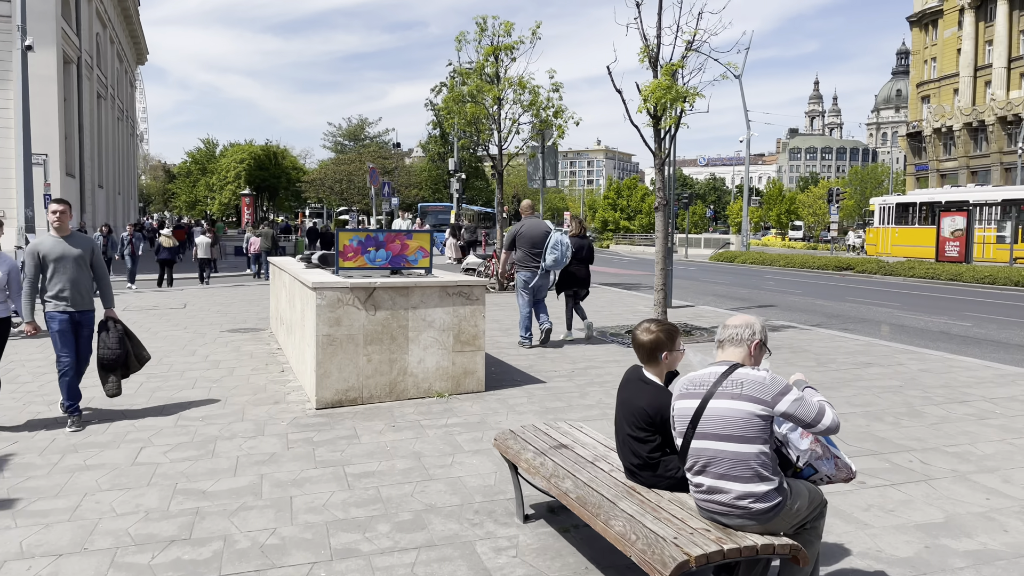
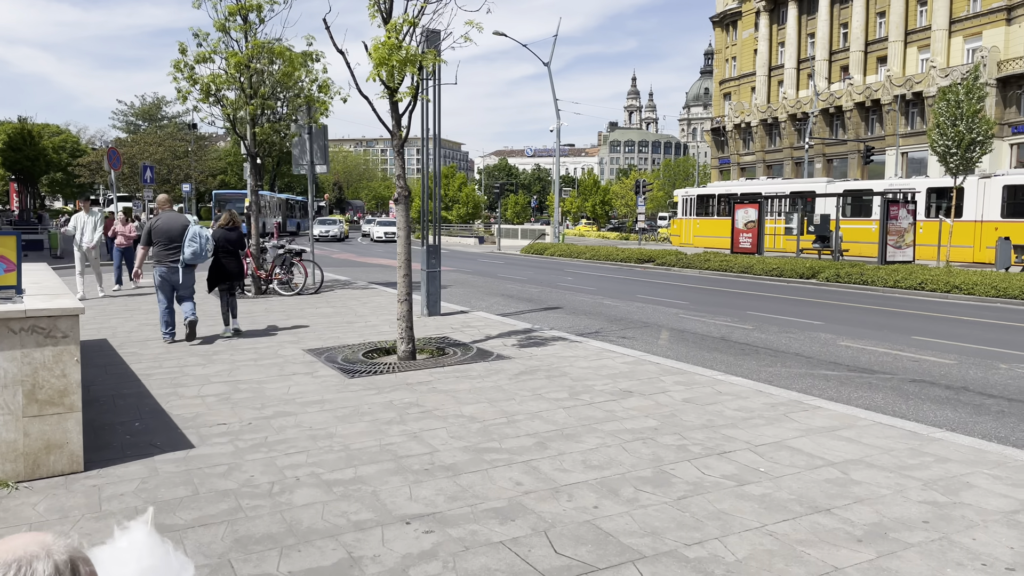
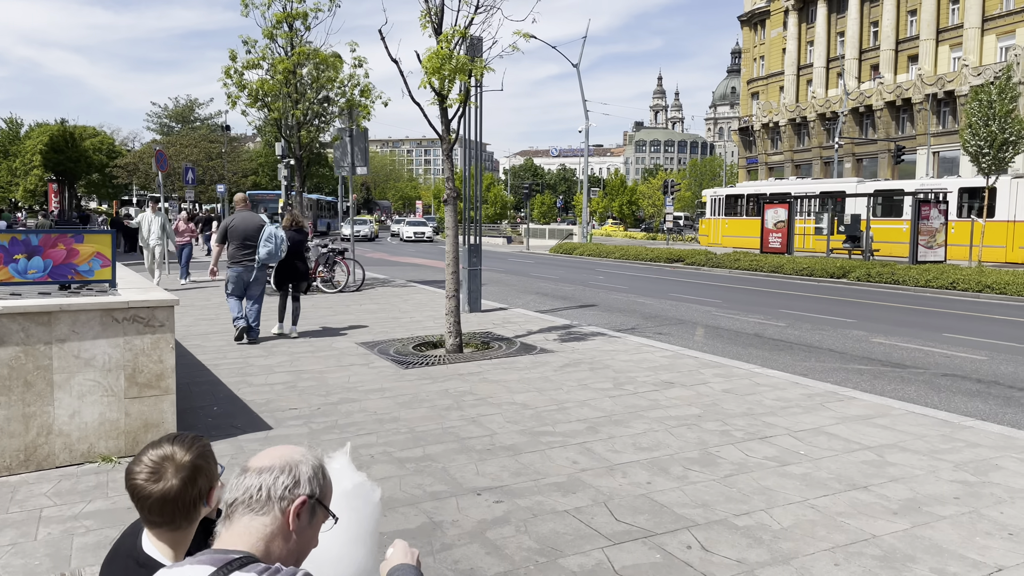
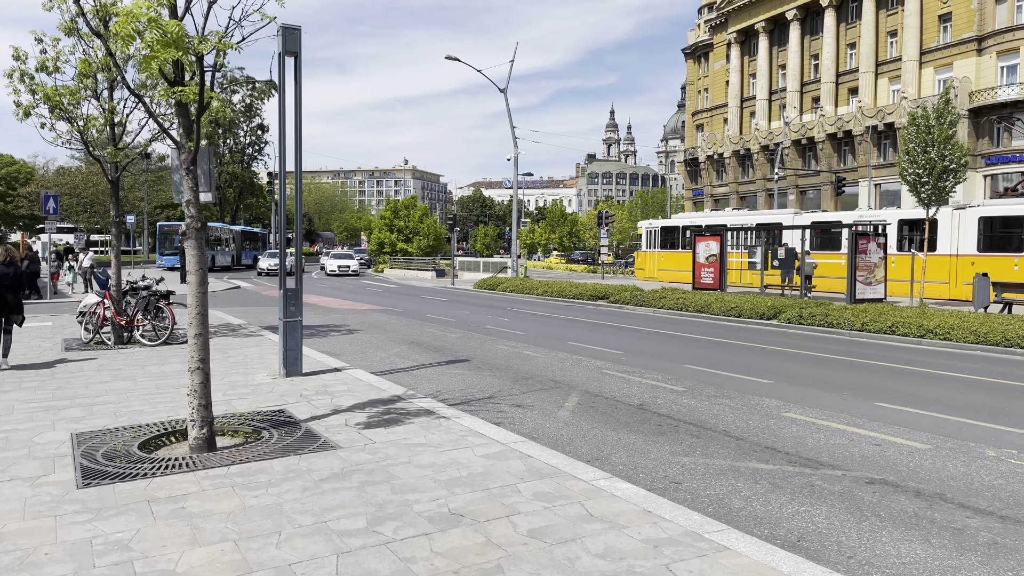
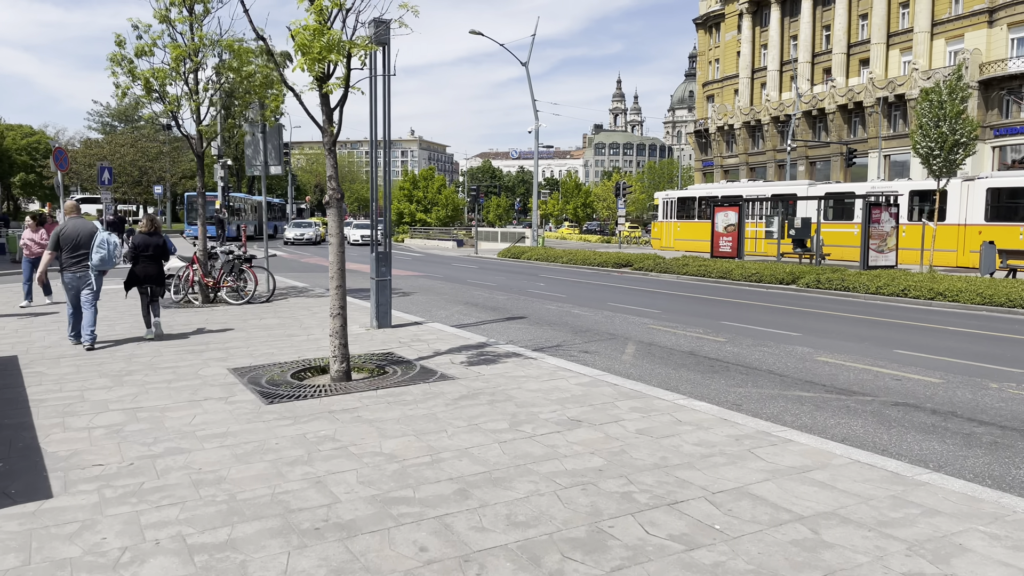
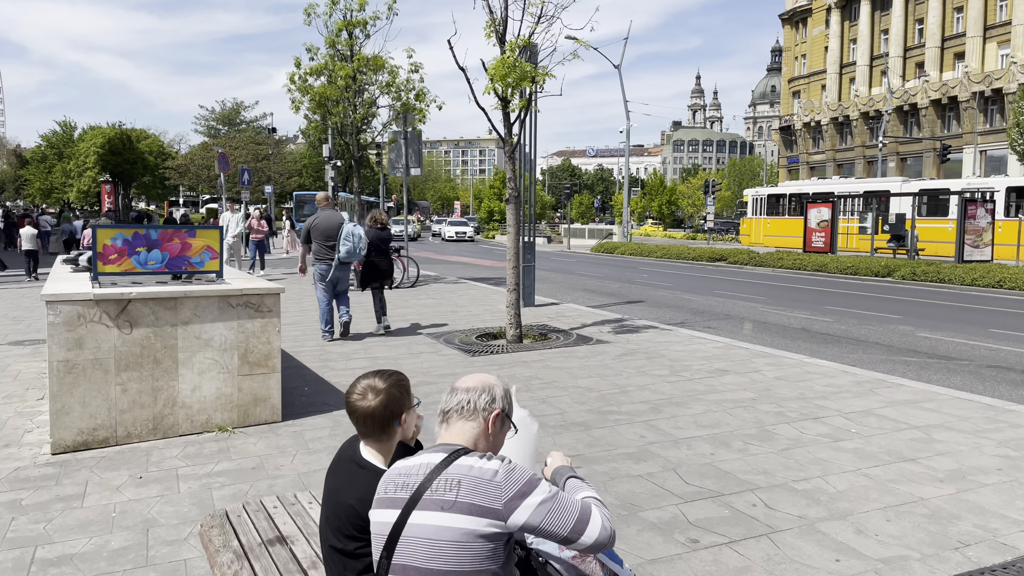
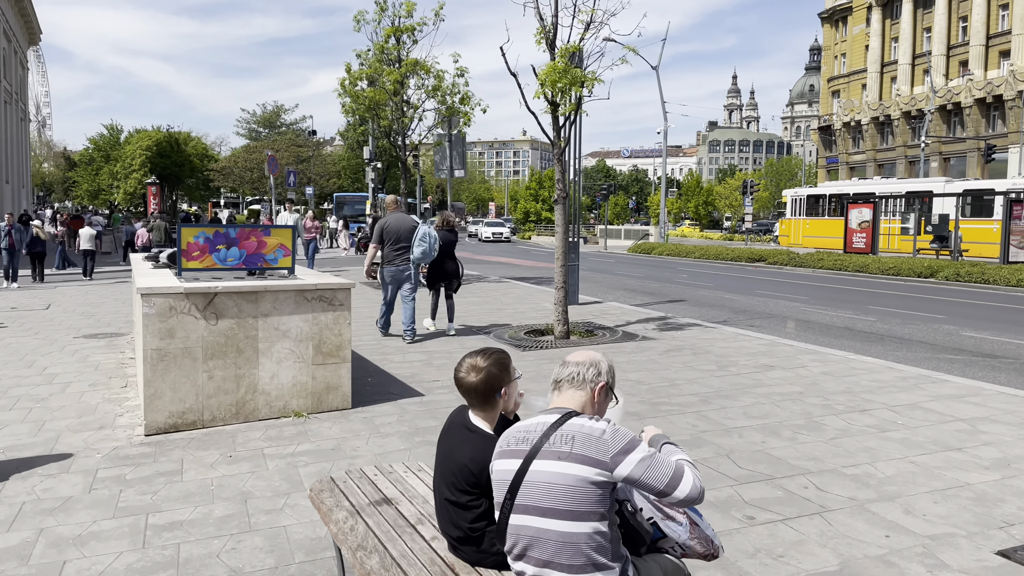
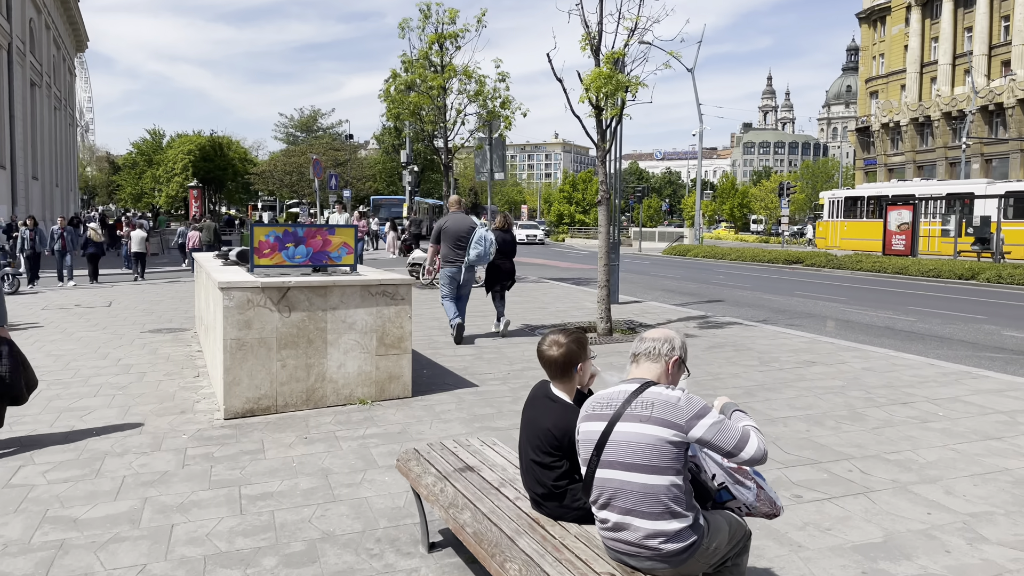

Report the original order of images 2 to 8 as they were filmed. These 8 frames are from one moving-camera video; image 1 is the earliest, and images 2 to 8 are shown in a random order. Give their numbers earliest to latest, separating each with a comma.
8, 7, 6, 3, 2, 5, 4
